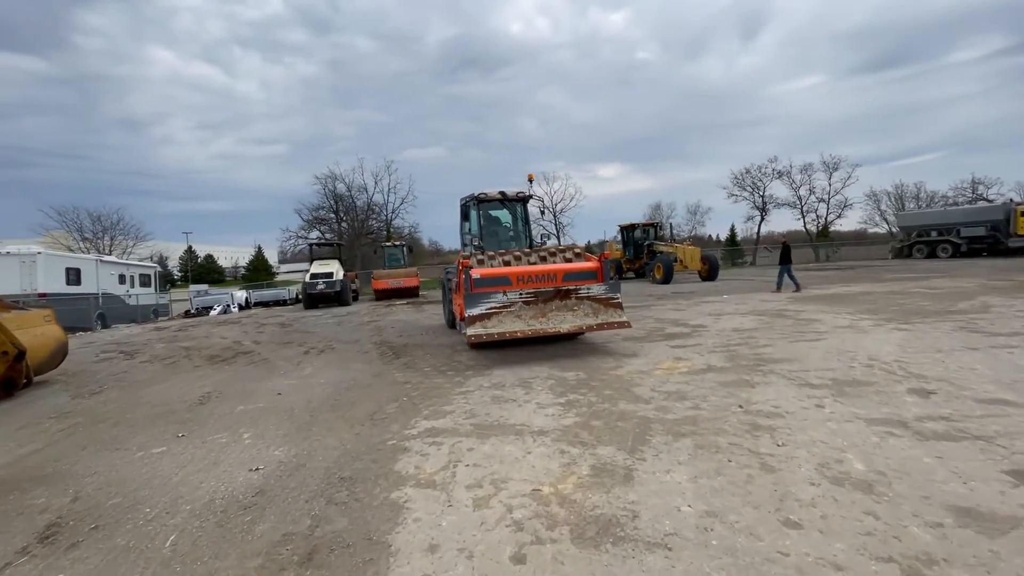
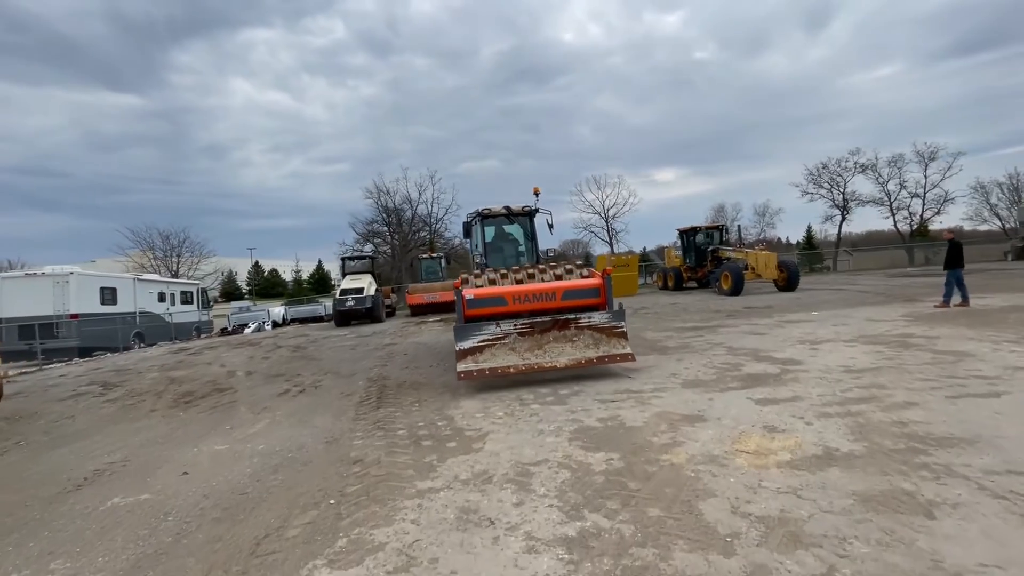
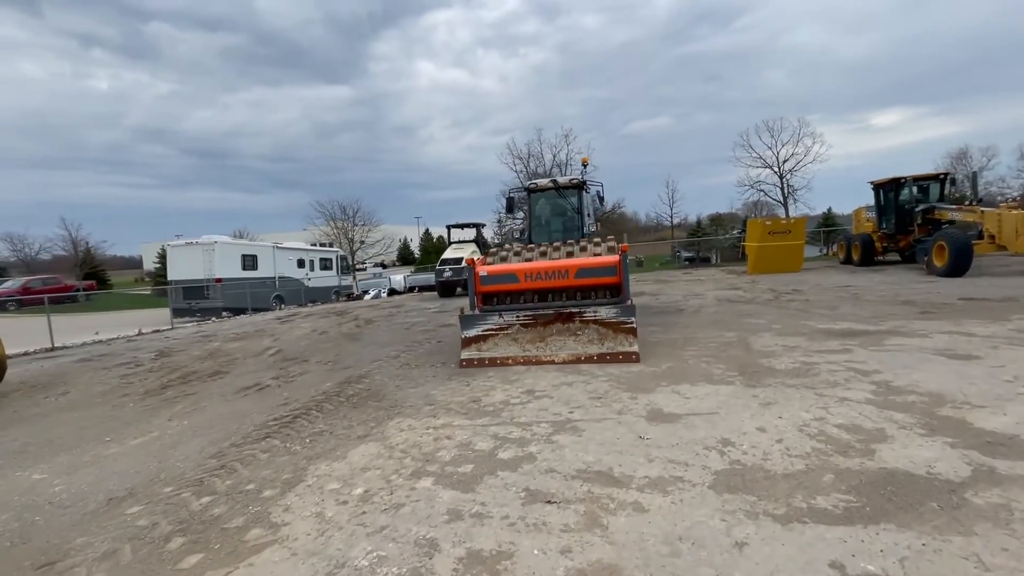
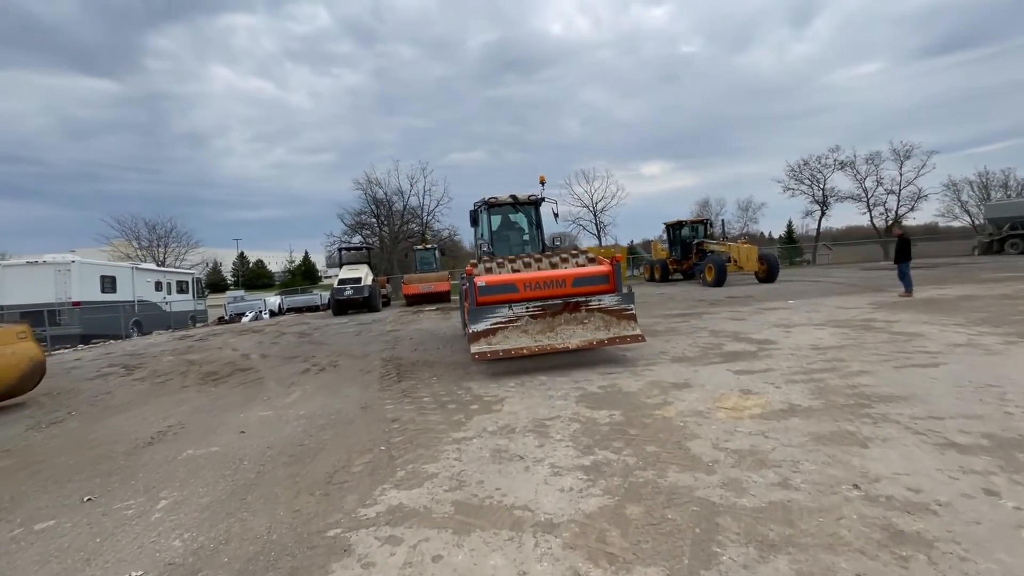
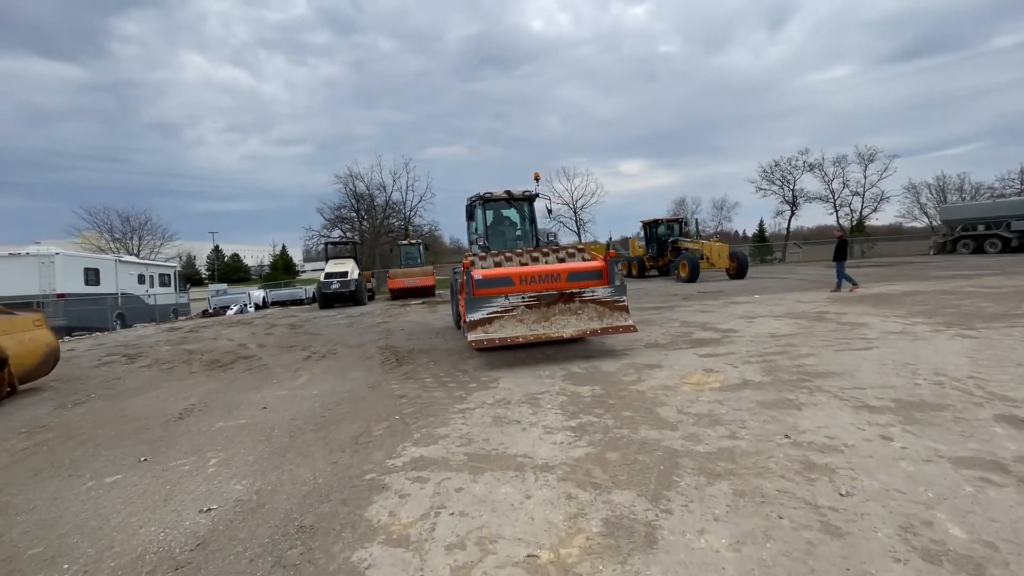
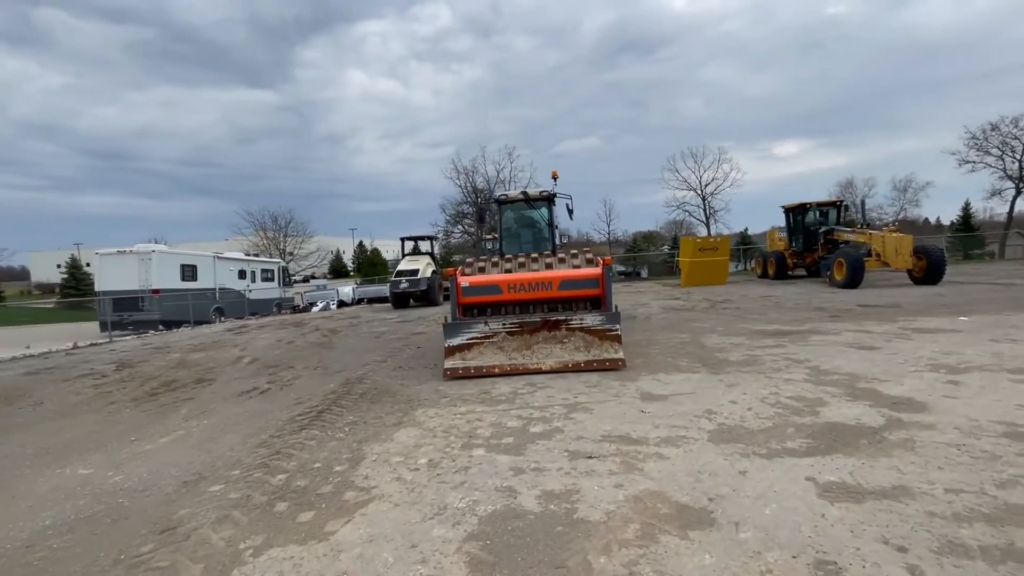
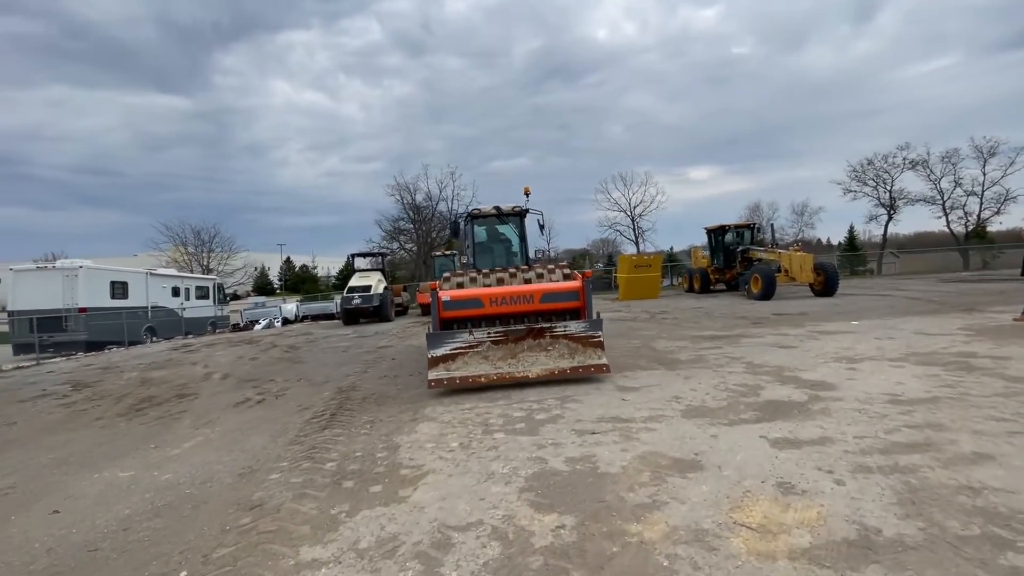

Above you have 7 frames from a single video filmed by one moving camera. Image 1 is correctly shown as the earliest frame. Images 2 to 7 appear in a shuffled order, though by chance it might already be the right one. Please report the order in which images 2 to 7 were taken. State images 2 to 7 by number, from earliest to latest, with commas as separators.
5, 4, 2, 7, 6, 3
